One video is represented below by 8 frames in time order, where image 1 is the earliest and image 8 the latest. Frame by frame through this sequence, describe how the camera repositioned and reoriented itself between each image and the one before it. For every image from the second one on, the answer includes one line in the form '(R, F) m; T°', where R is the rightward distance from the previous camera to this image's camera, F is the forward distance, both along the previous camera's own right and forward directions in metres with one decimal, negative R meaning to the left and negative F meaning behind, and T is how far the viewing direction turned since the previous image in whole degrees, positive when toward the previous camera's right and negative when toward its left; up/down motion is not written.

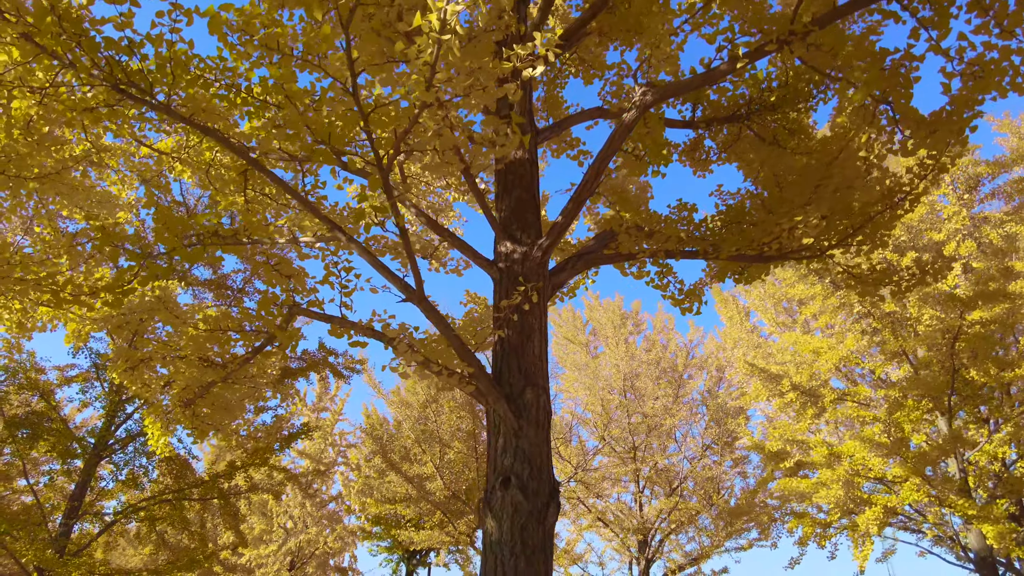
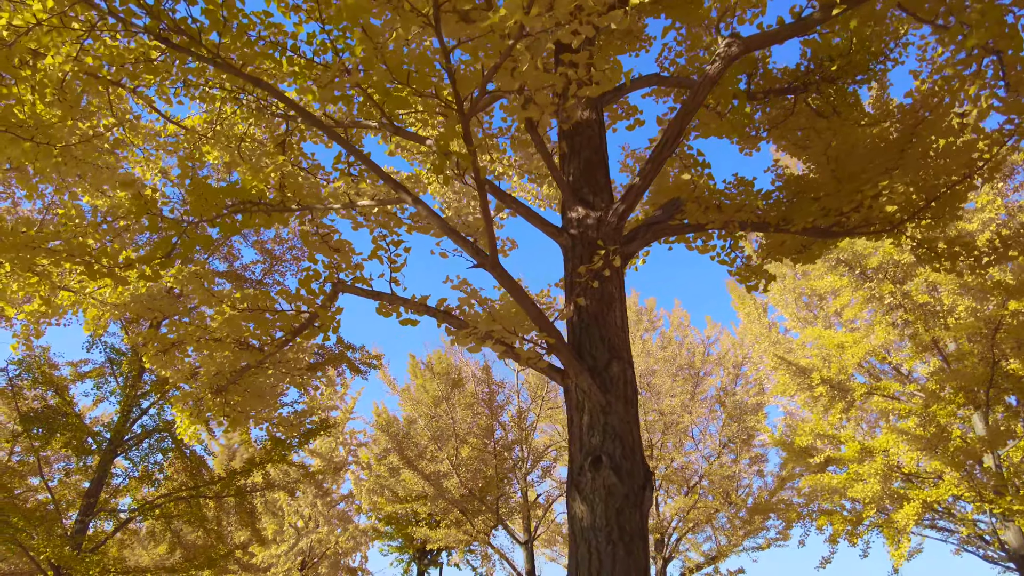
(-0.2, +0.2) m; 0°
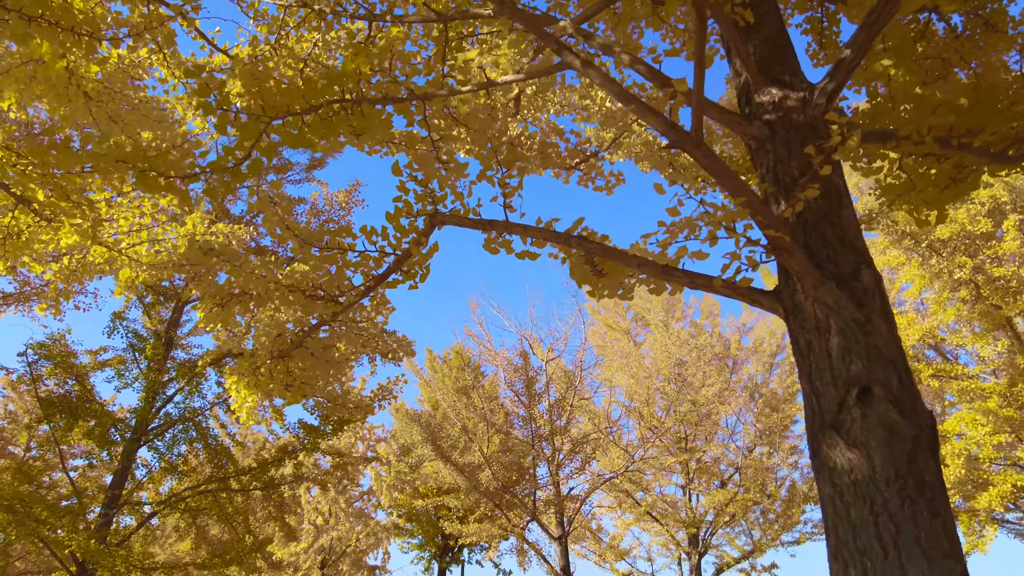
(-0.4, +0.4) m; 0°
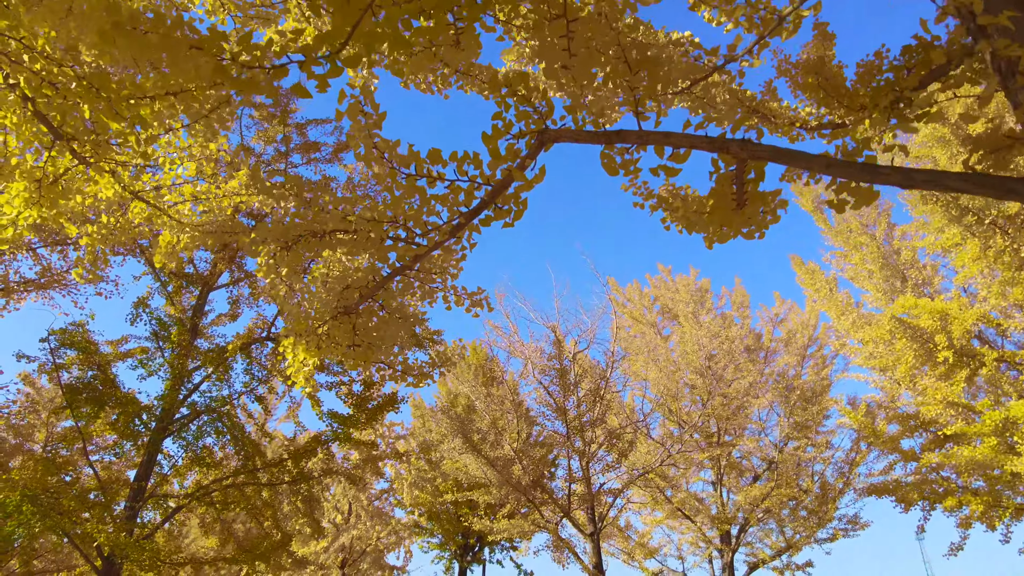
(-0.3, +0.3) m; -1°
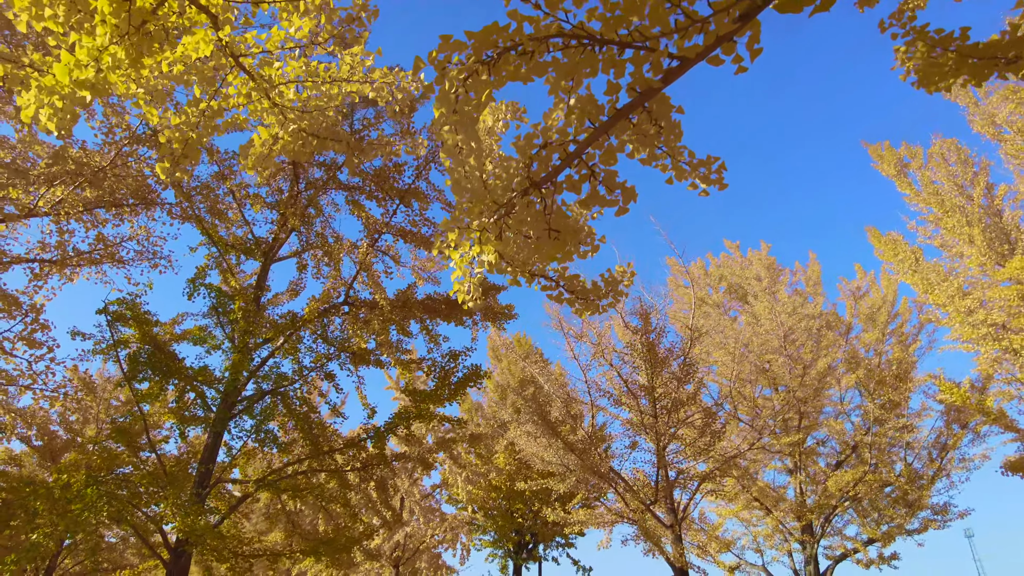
(-0.6, +0.7) m; -2°
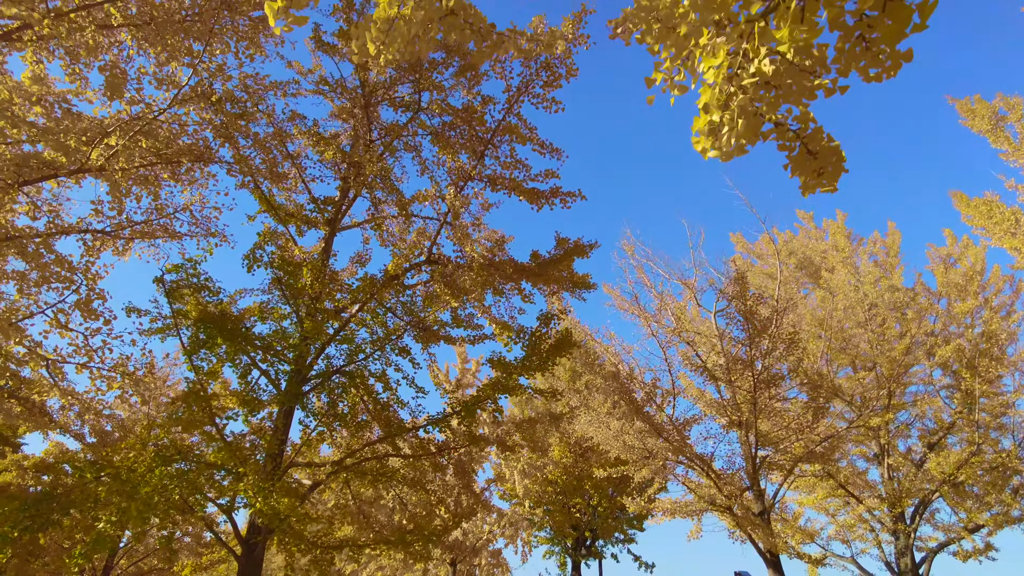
(-0.5, +0.6) m; -3°
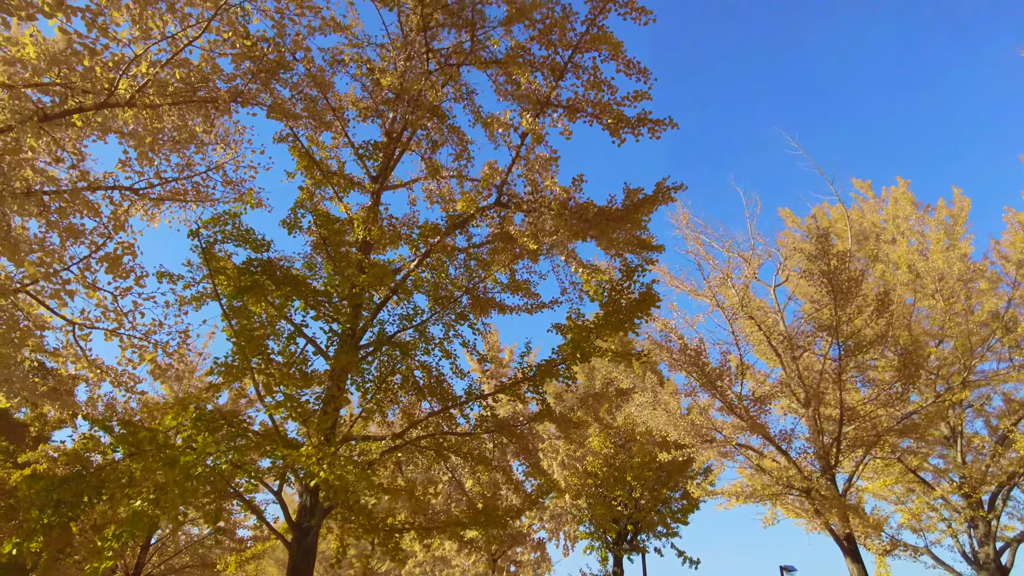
(-0.4, +0.6) m; -2°
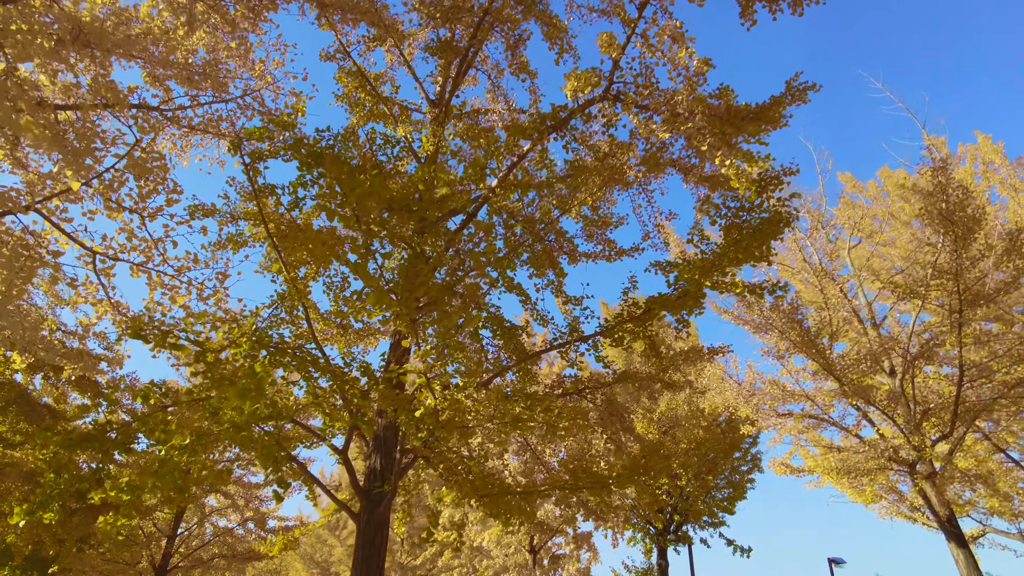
(-0.5, +0.8) m; -1°
